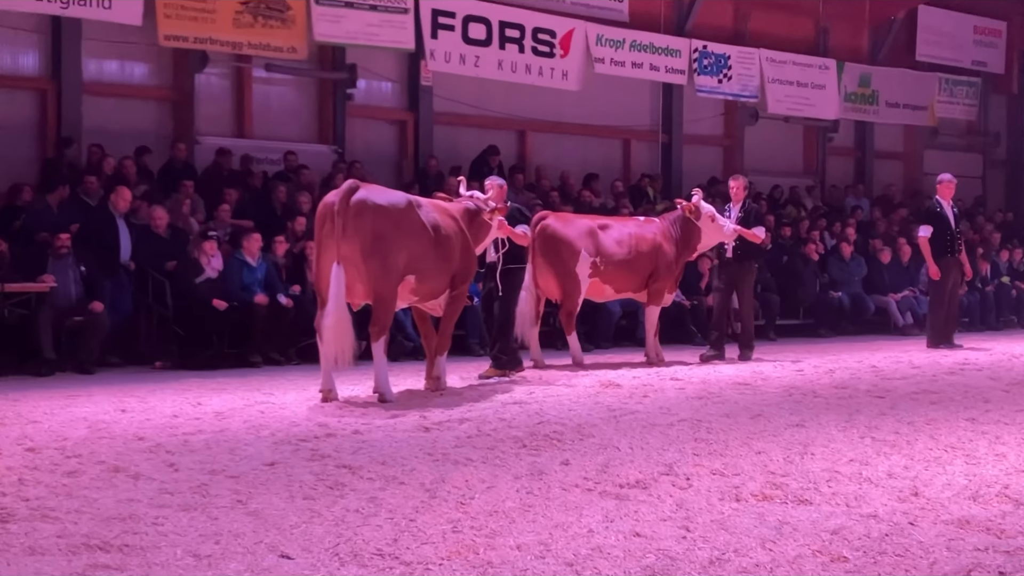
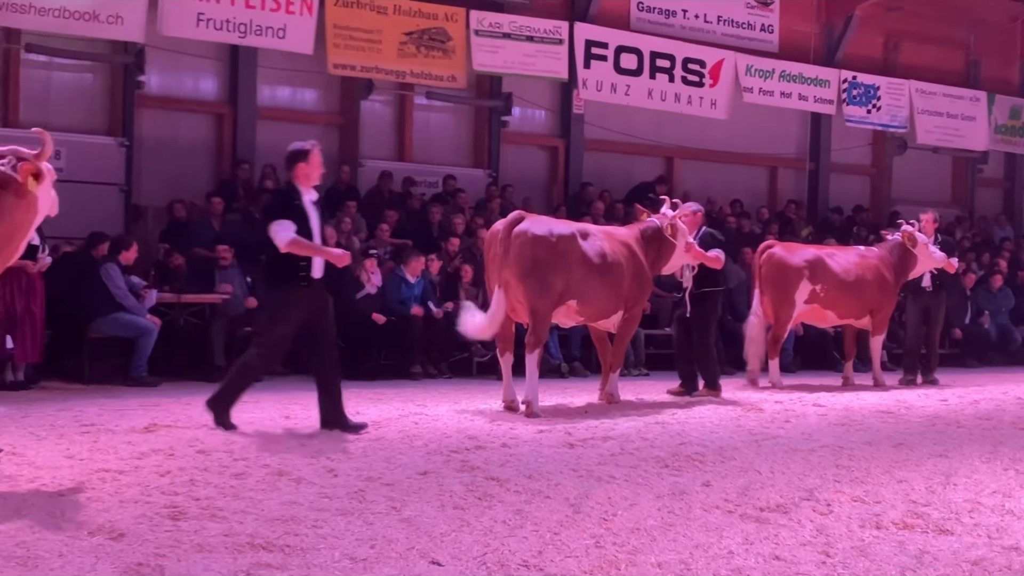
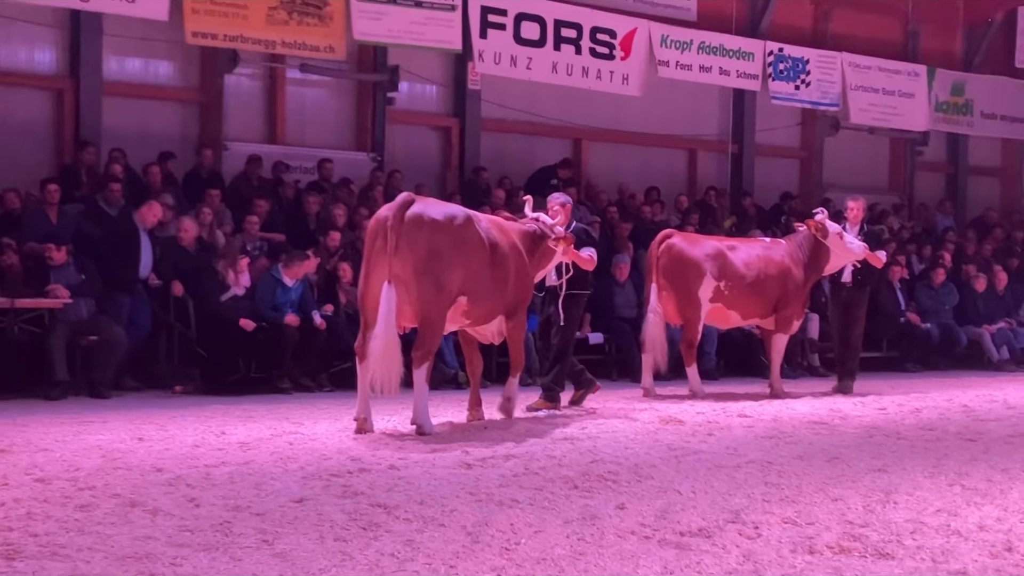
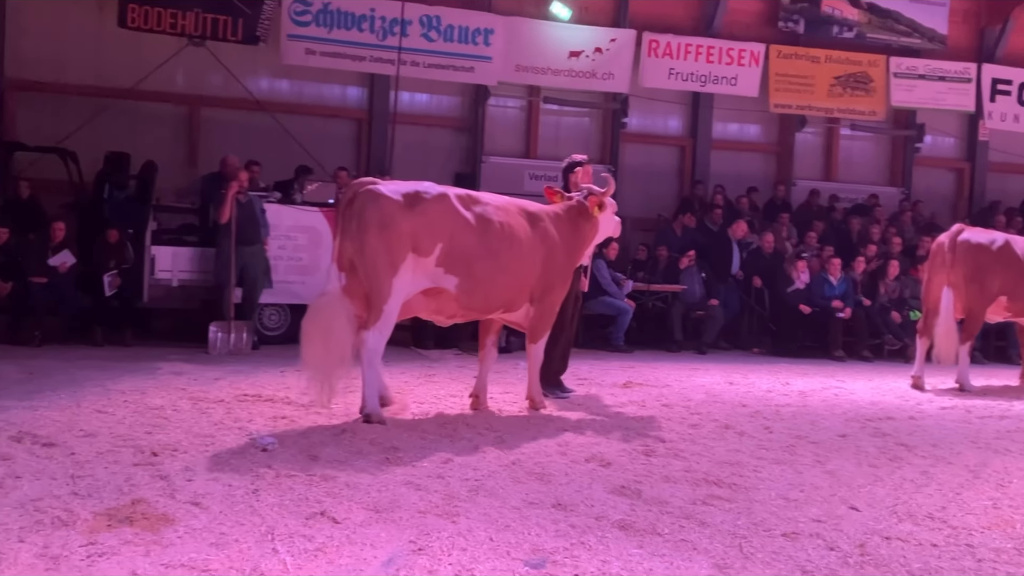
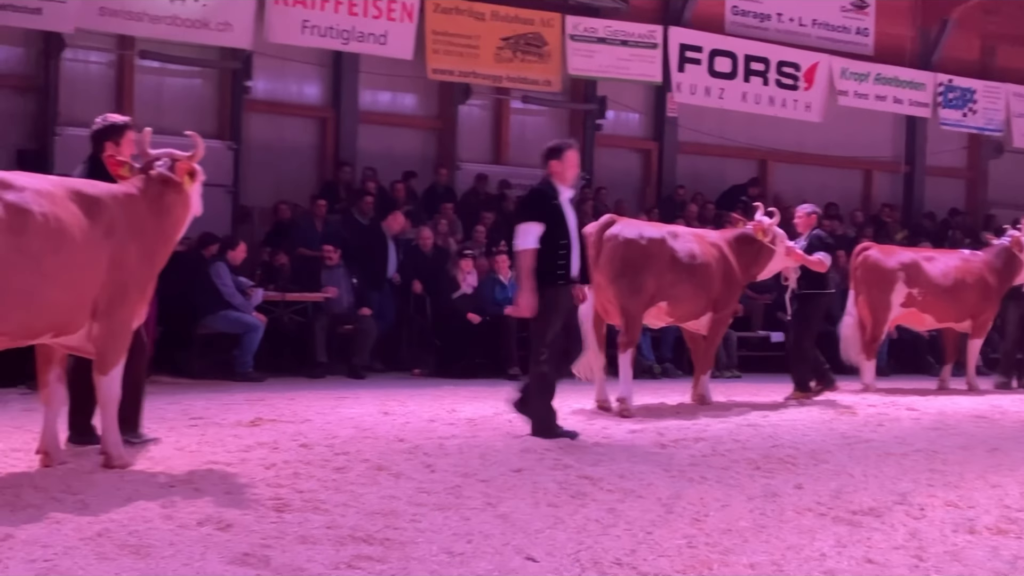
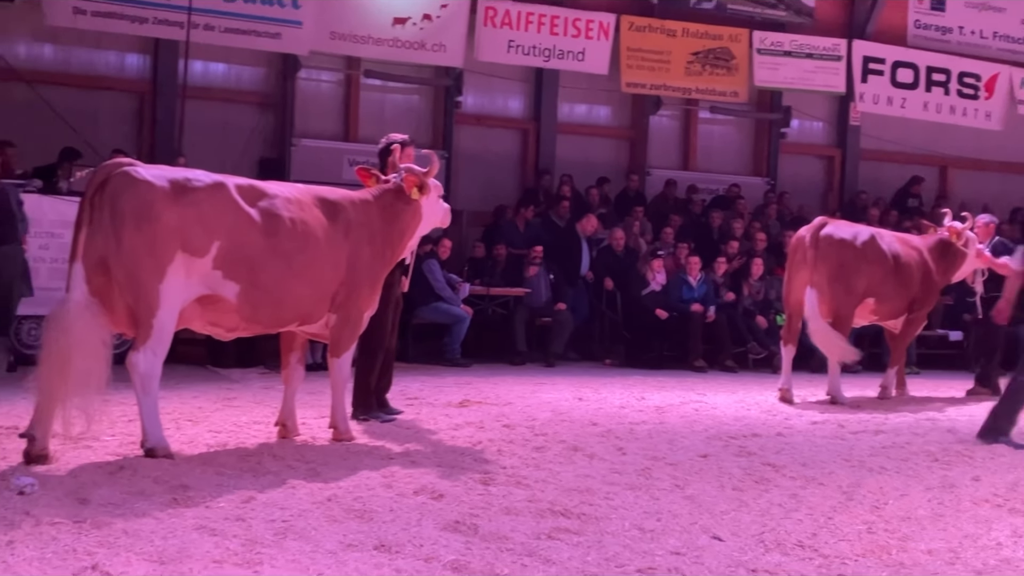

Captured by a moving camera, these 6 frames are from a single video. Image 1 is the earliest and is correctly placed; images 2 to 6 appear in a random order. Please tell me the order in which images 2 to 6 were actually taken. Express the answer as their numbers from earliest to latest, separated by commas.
3, 2, 5, 6, 4
